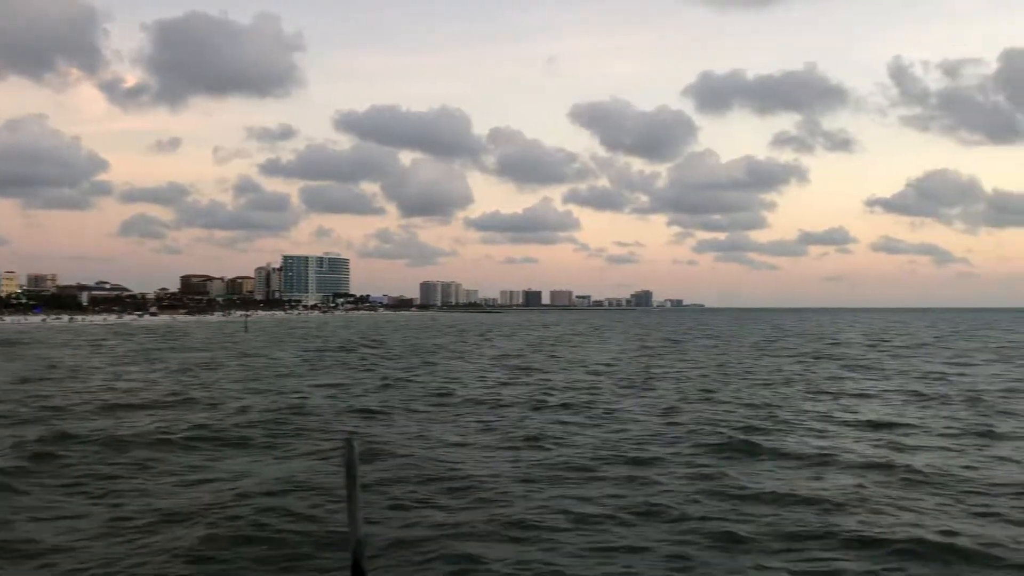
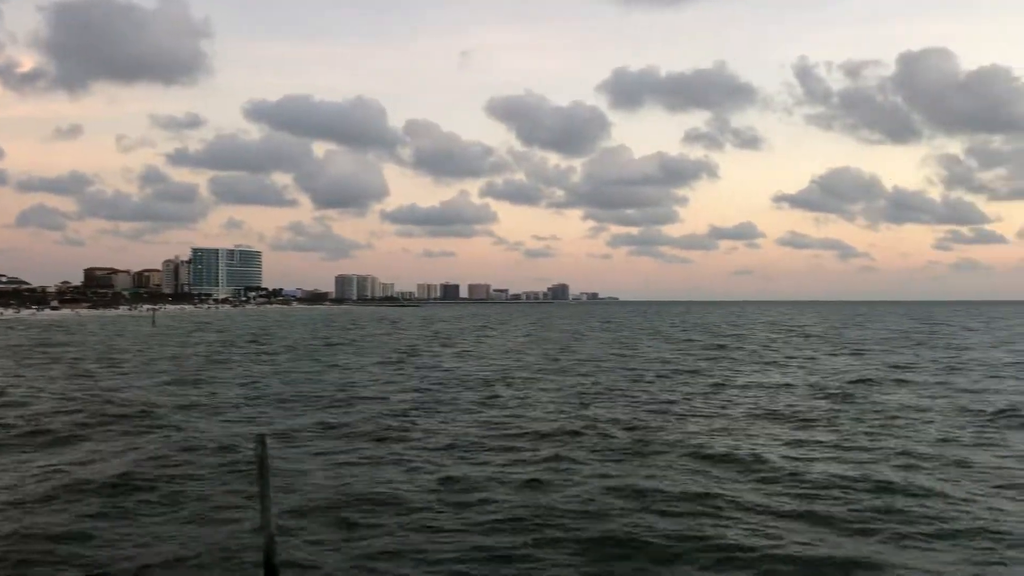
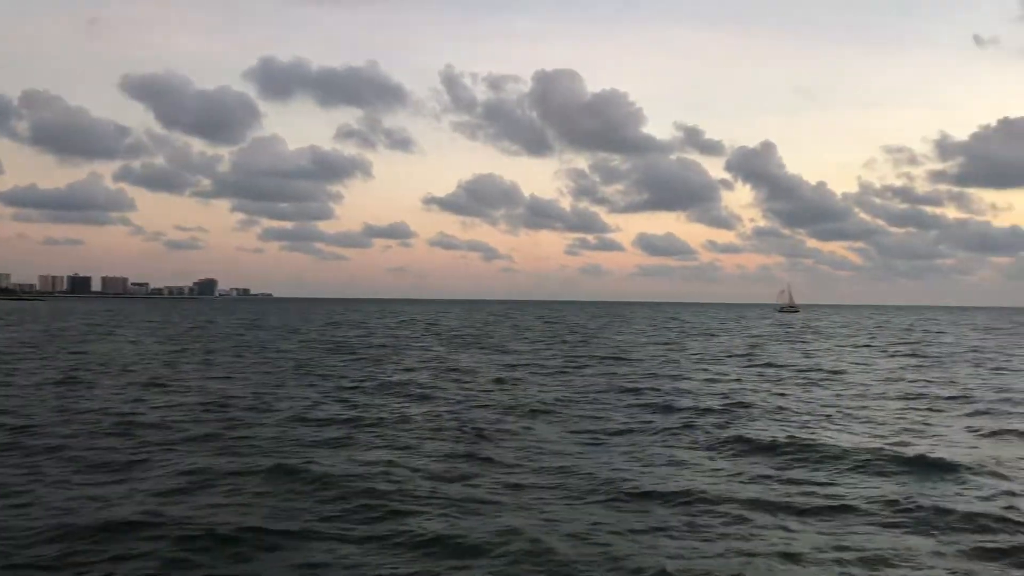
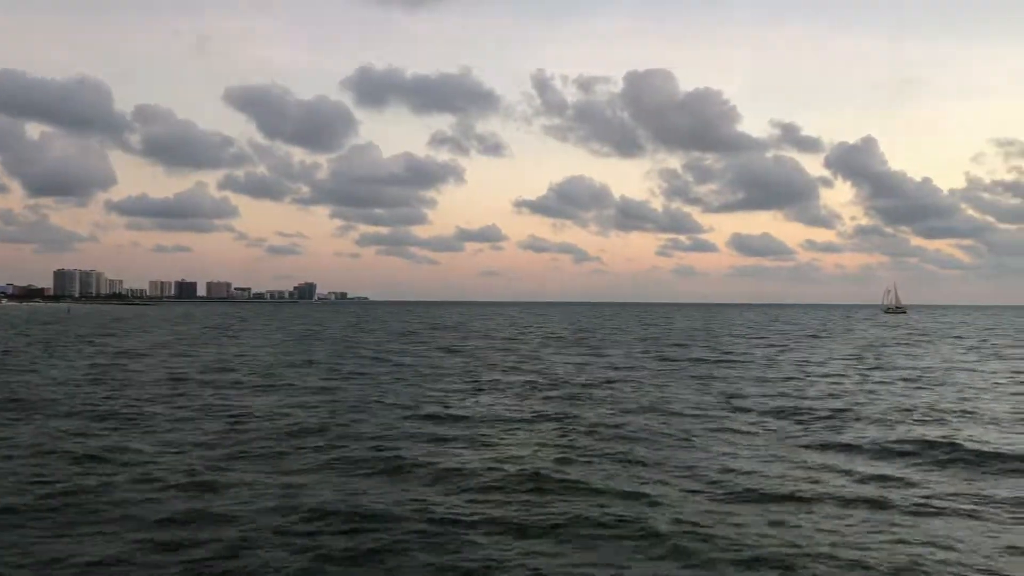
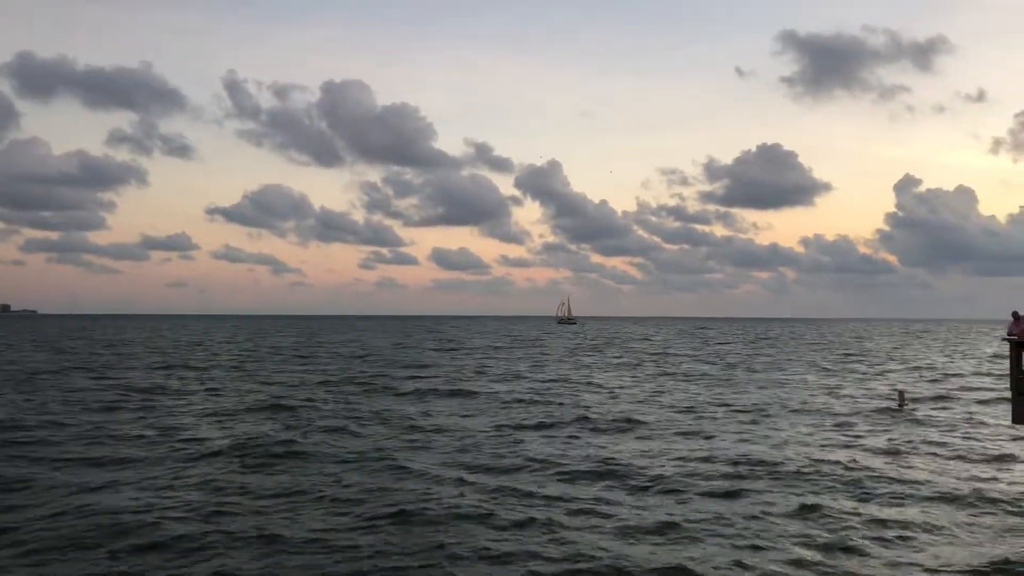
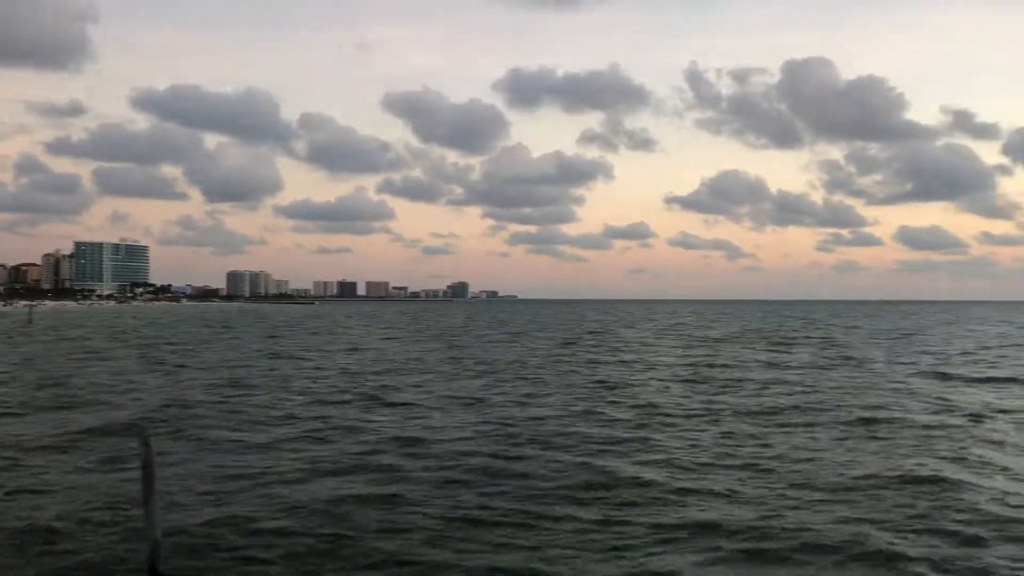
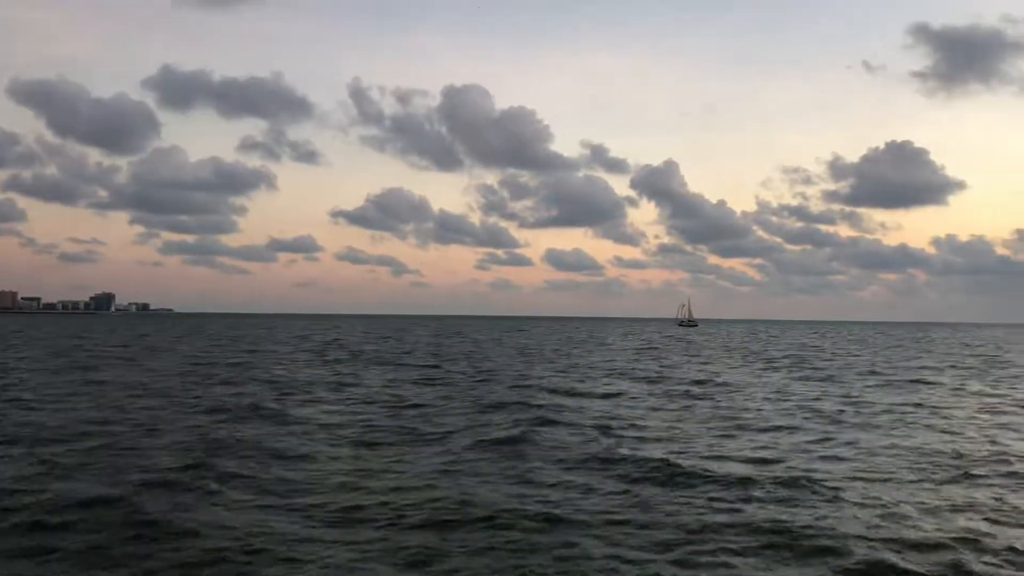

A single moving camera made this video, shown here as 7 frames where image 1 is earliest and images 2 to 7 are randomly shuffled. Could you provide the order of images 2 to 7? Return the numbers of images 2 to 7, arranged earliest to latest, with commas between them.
2, 6, 4, 3, 7, 5
